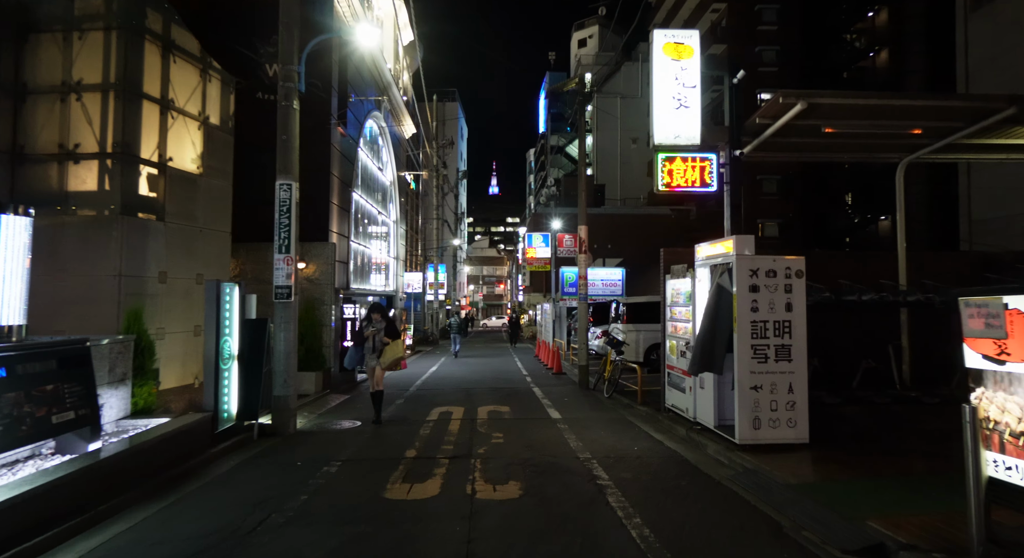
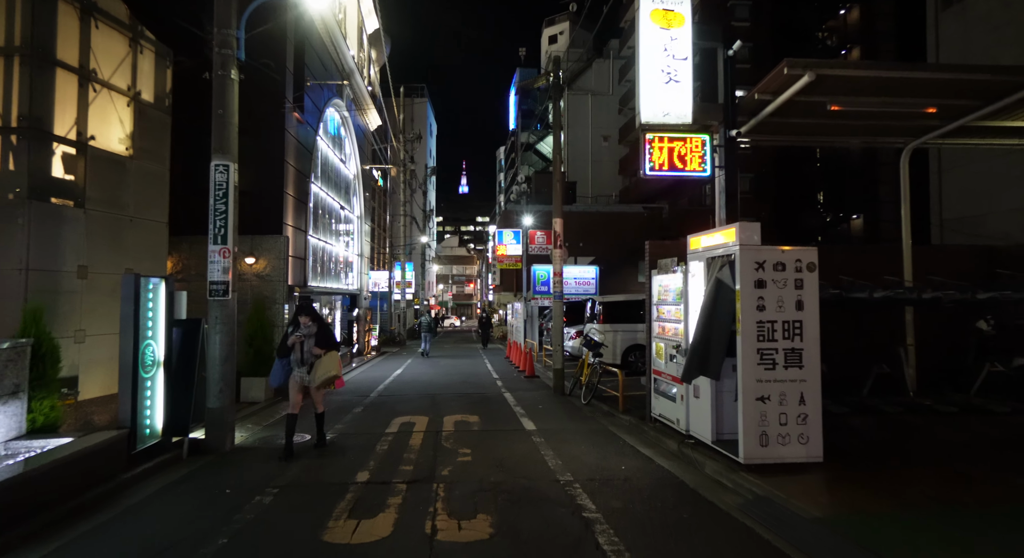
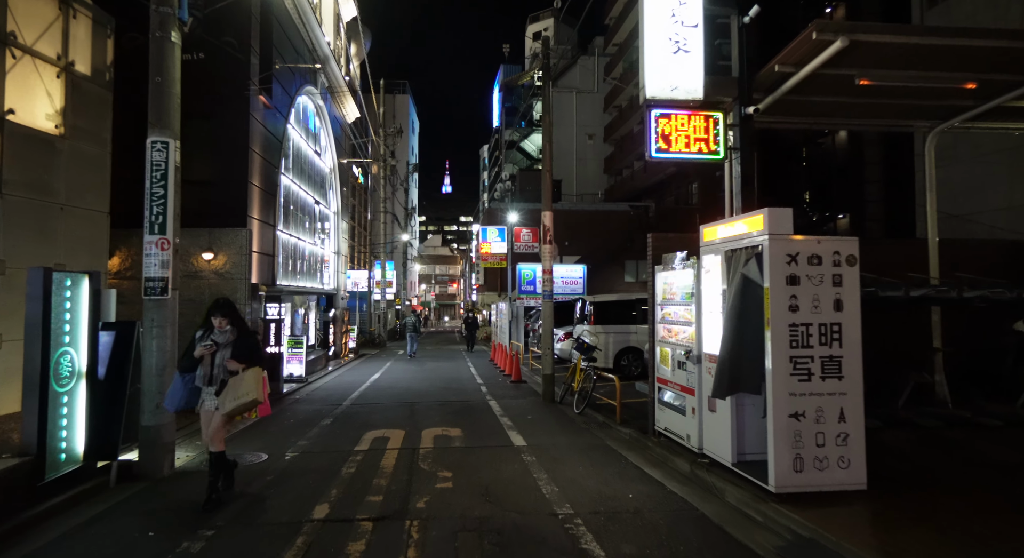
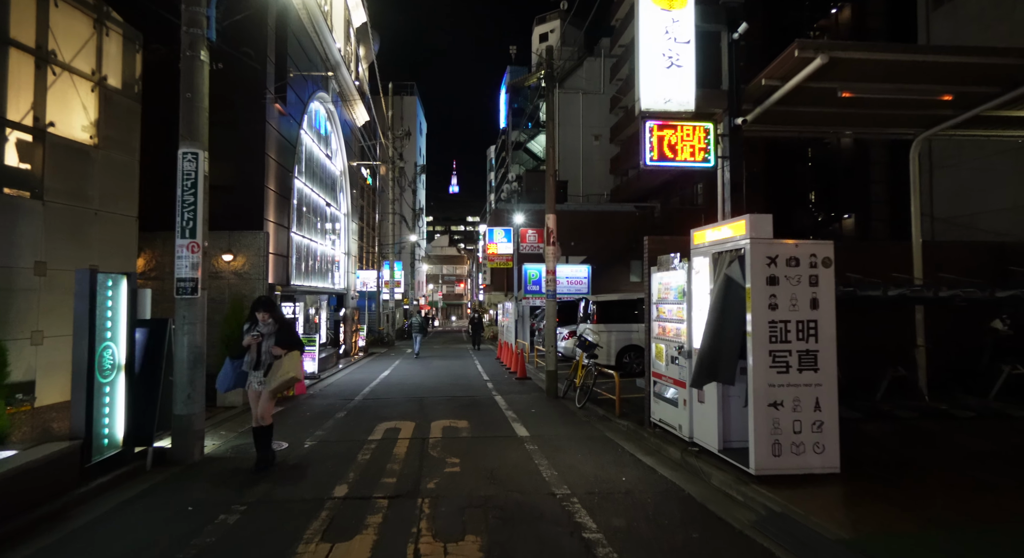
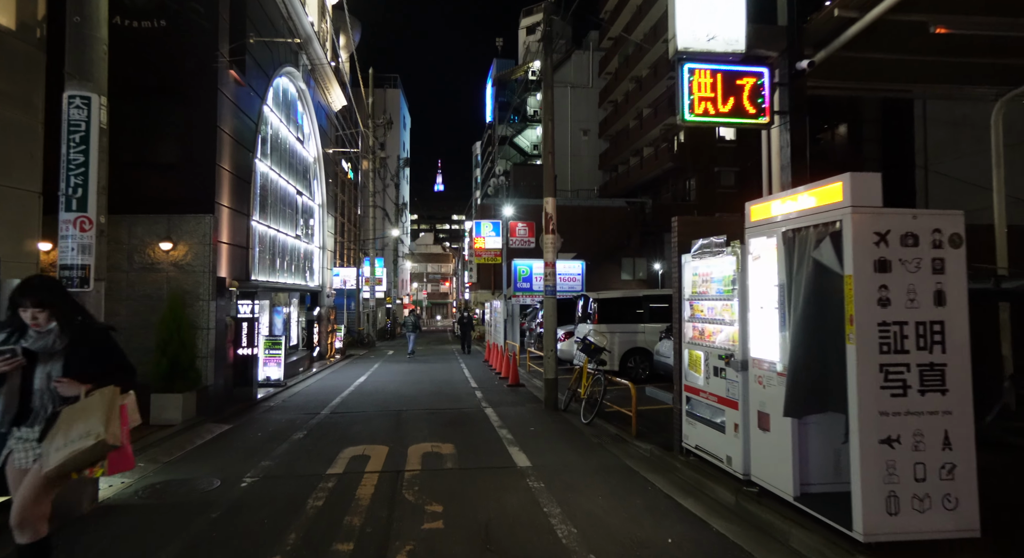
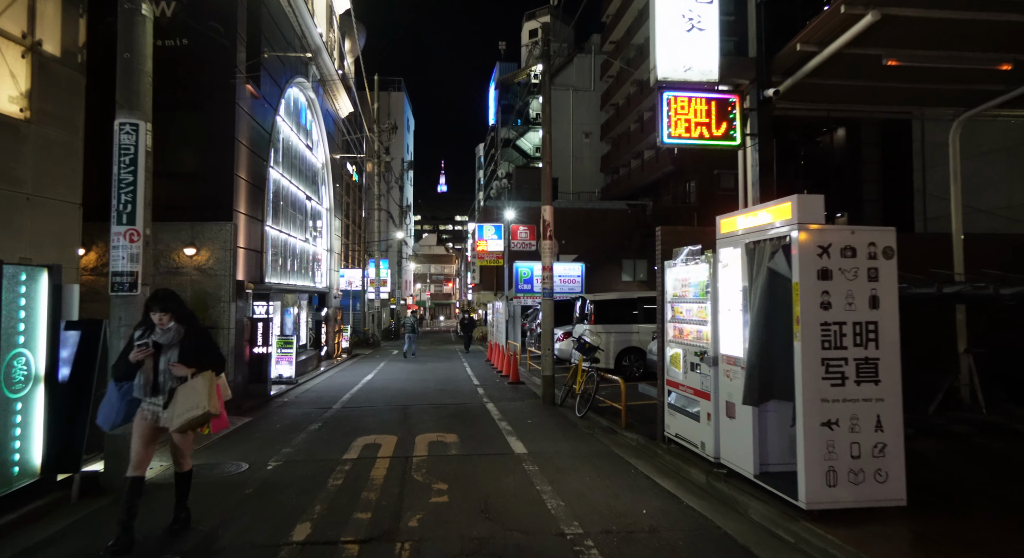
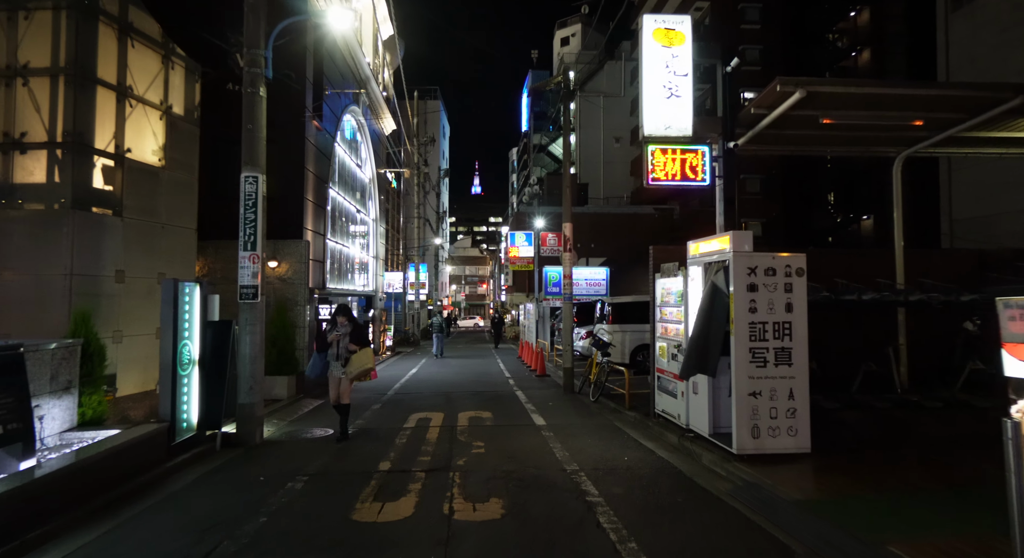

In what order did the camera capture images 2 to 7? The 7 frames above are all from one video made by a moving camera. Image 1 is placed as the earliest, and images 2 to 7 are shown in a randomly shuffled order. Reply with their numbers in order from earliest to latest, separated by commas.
7, 2, 4, 3, 6, 5
